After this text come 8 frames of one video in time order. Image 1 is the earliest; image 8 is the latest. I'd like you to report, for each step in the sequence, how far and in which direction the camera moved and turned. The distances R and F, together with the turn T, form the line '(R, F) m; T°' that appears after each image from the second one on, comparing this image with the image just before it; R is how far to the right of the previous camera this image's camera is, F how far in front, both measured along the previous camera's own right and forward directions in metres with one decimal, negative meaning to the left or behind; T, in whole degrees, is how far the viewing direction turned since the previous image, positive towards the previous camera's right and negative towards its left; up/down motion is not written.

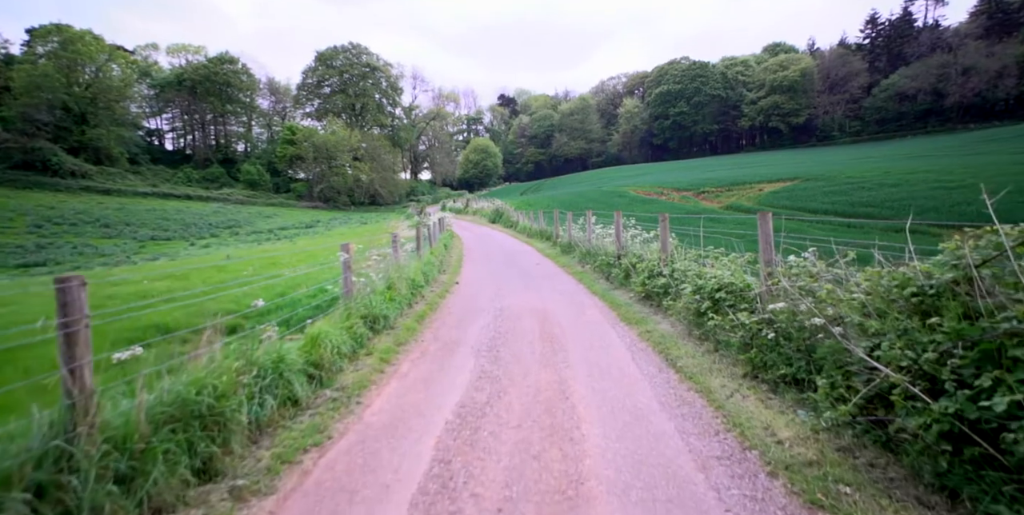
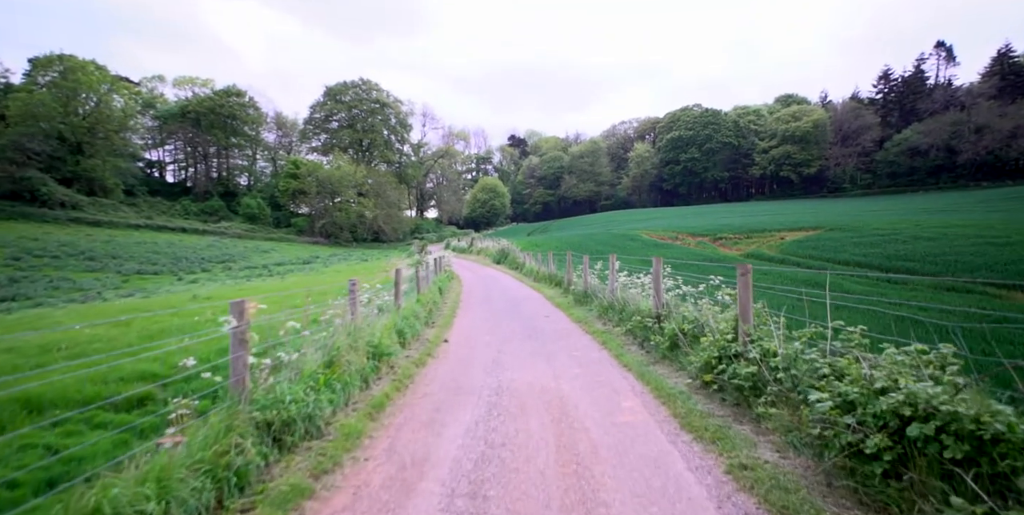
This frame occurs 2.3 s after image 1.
(0.0, +2.0) m; -1°
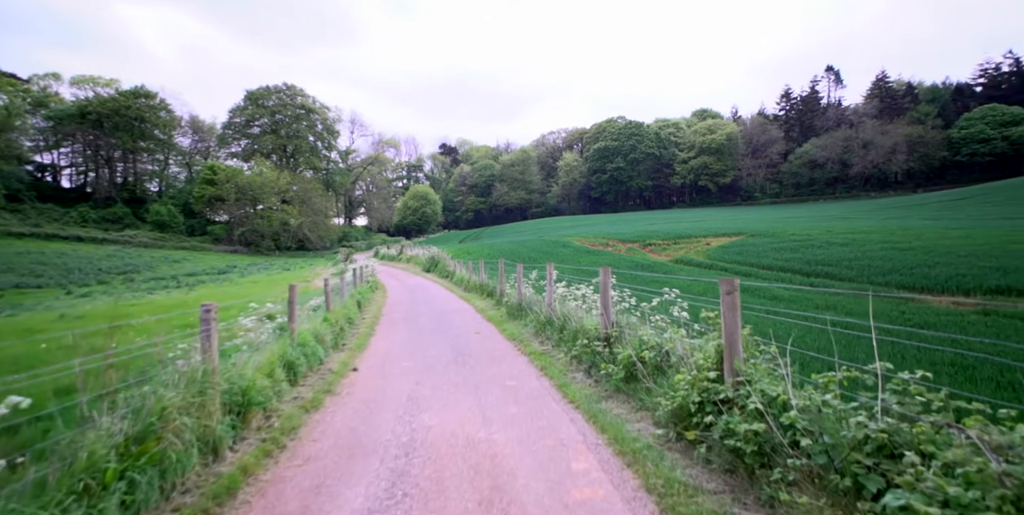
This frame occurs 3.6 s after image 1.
(+0.1, +0.5) m; +8°
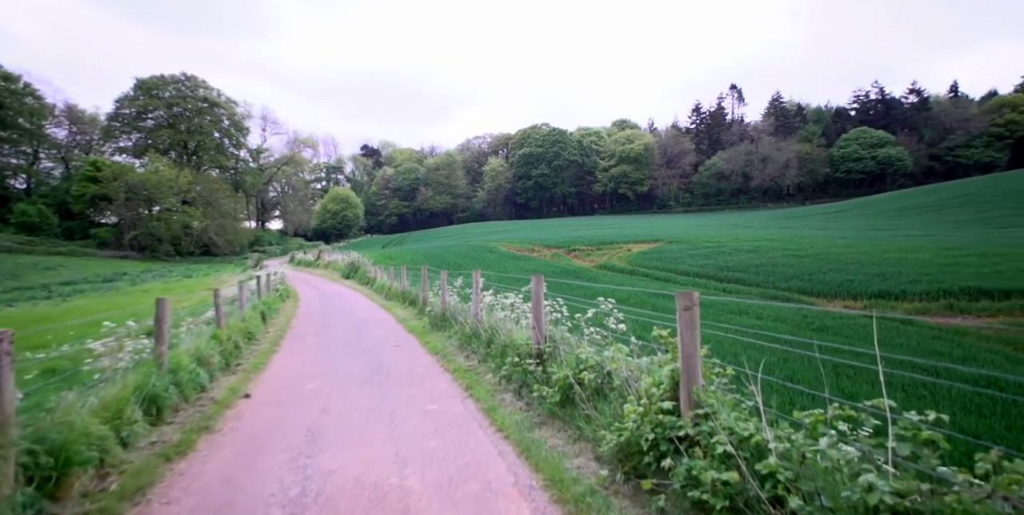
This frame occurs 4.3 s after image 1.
(0.0, +0.5) m; +9°
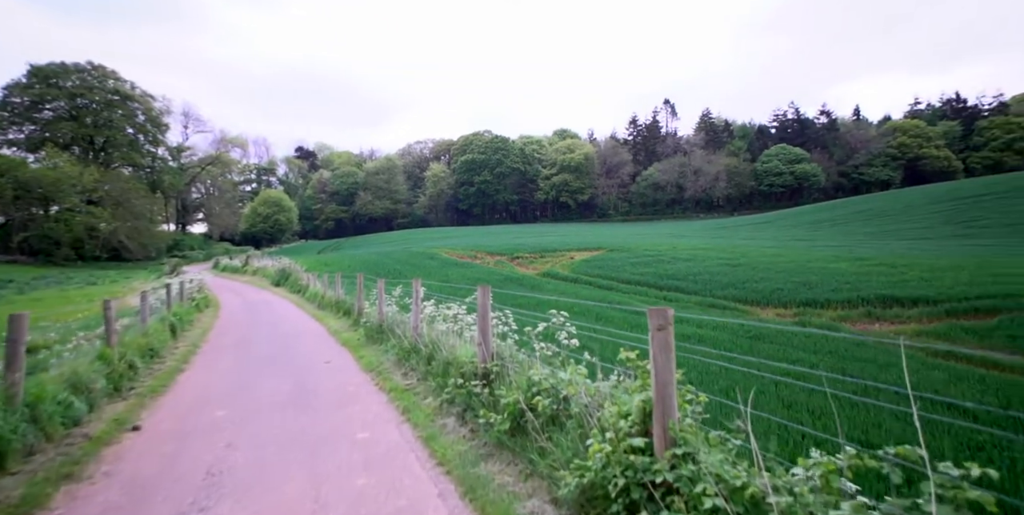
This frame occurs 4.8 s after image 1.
(0.0, +0.4) m; +7°
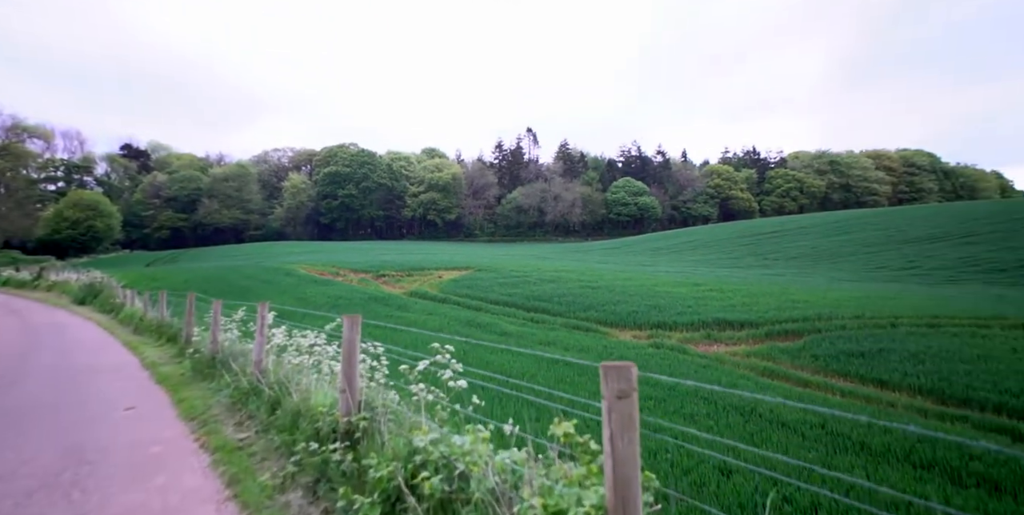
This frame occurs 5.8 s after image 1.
(-0.1, +0.6) m; +15°
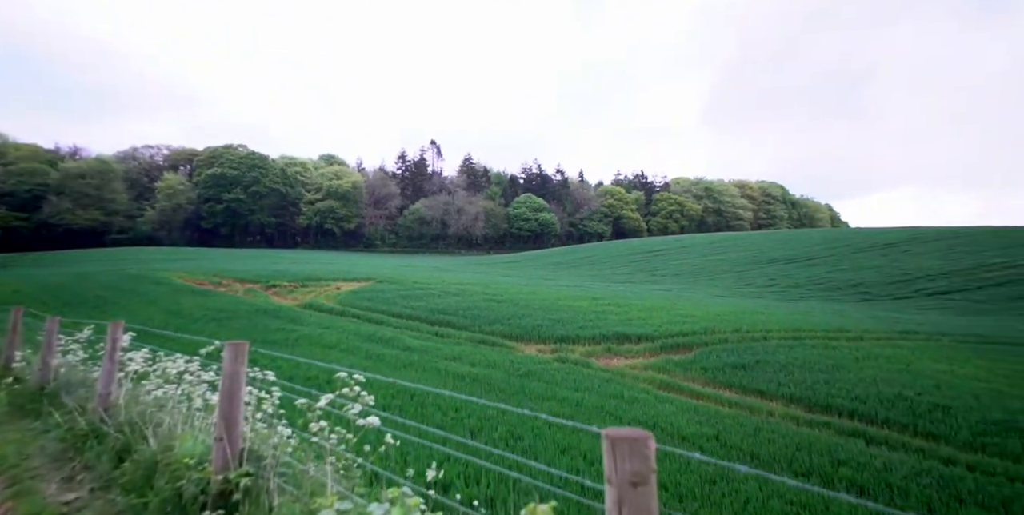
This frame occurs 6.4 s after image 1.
(-0.1, +0.4) m; +11°
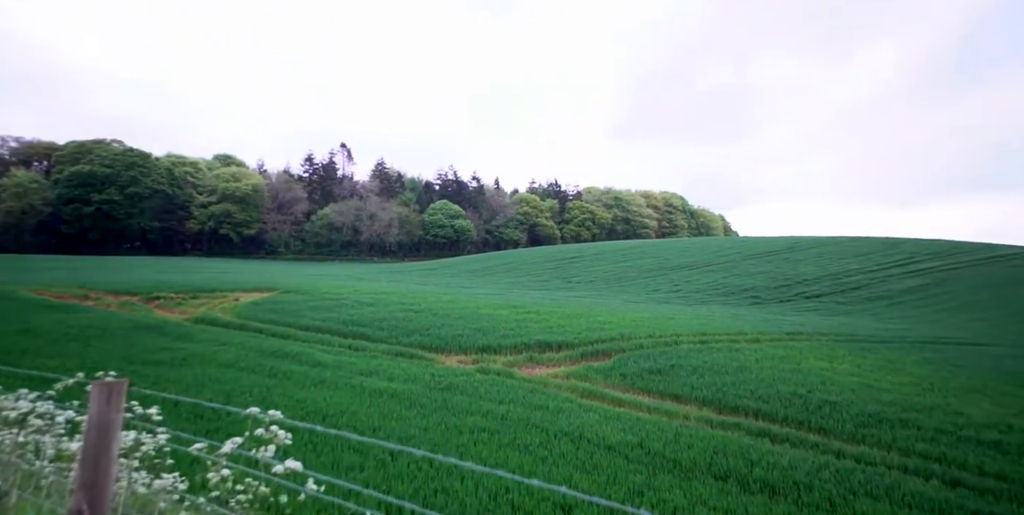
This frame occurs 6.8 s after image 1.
(-0.1, +0.3) m; +10°
